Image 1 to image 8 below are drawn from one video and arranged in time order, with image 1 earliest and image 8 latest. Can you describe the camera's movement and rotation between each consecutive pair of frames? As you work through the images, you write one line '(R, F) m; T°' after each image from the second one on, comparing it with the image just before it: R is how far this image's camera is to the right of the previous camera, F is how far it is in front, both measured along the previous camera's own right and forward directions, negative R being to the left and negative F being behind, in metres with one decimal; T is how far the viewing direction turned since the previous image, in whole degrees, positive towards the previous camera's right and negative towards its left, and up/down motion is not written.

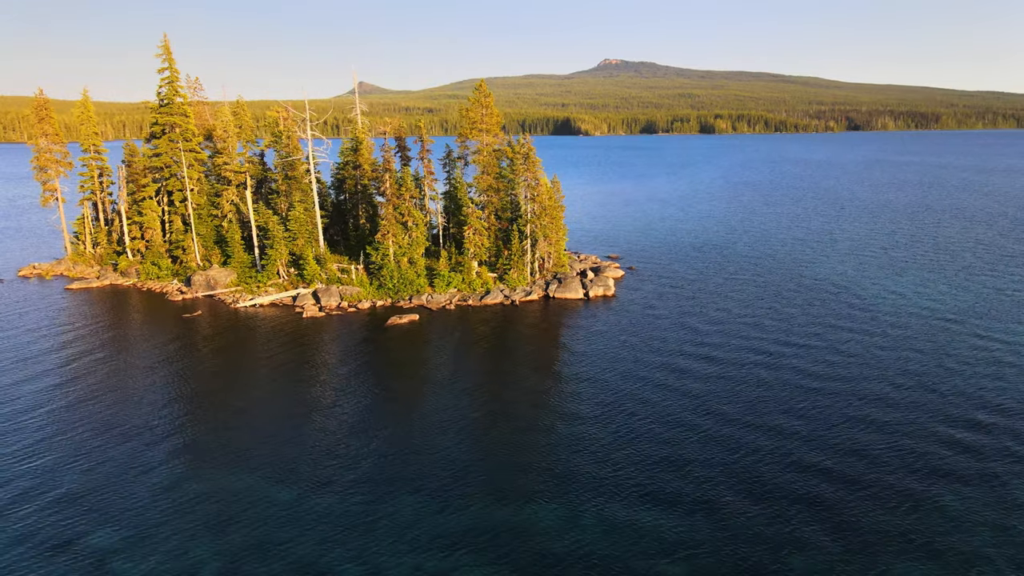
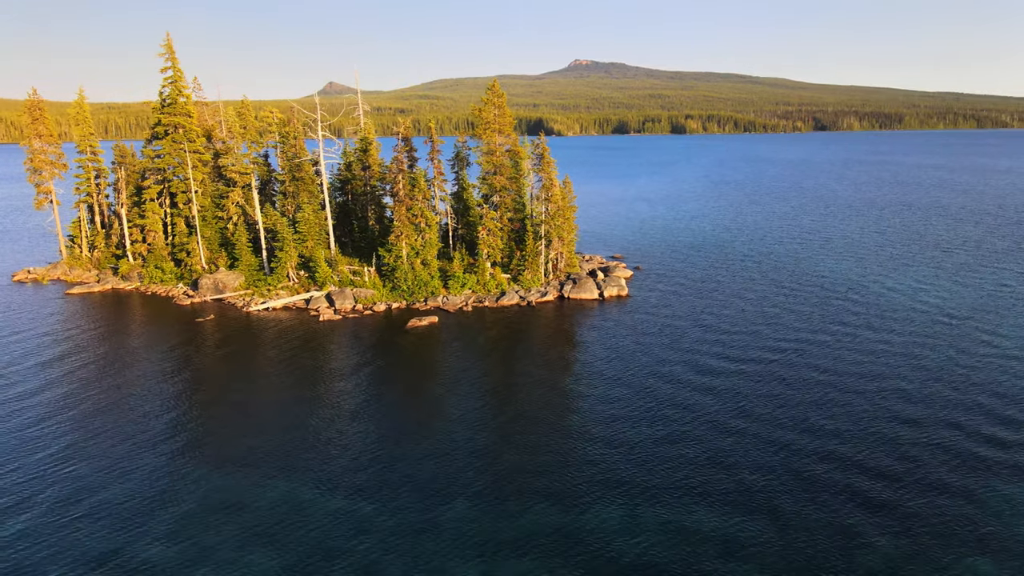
(-2.8, +0.2) m; +2°
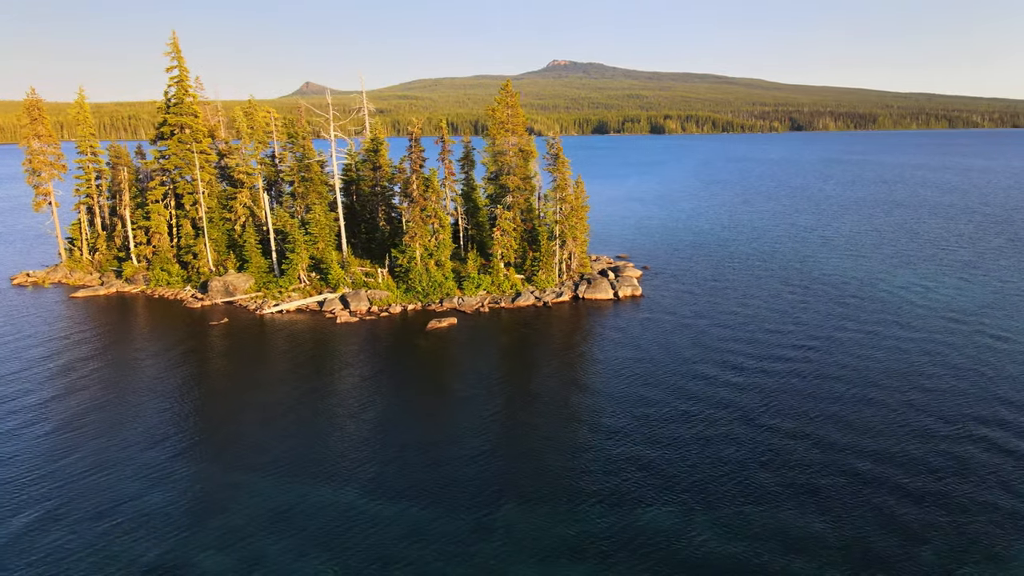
(-2.4, +0.2) m; +1°
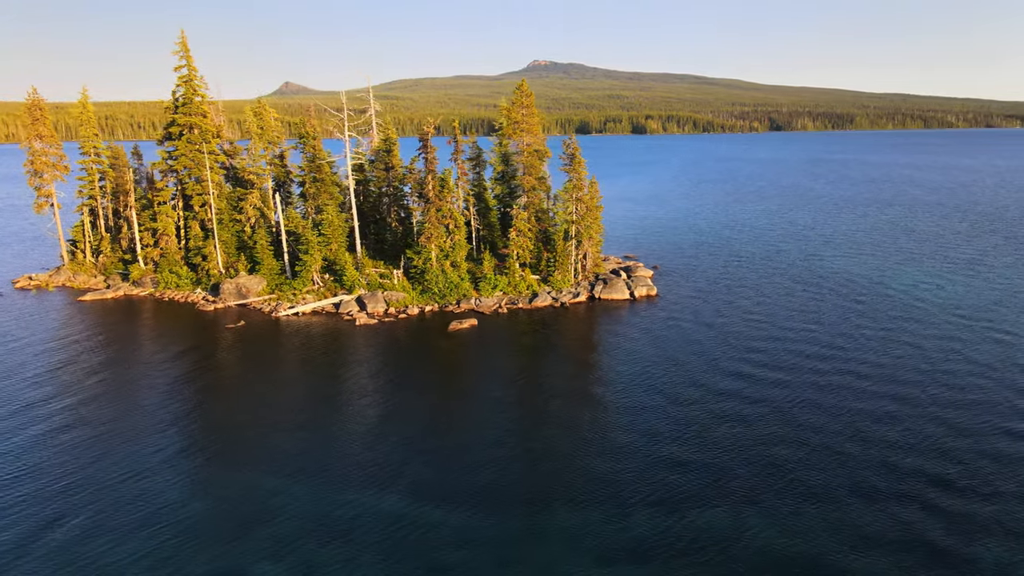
(-2.4, +0.2) m; +1°
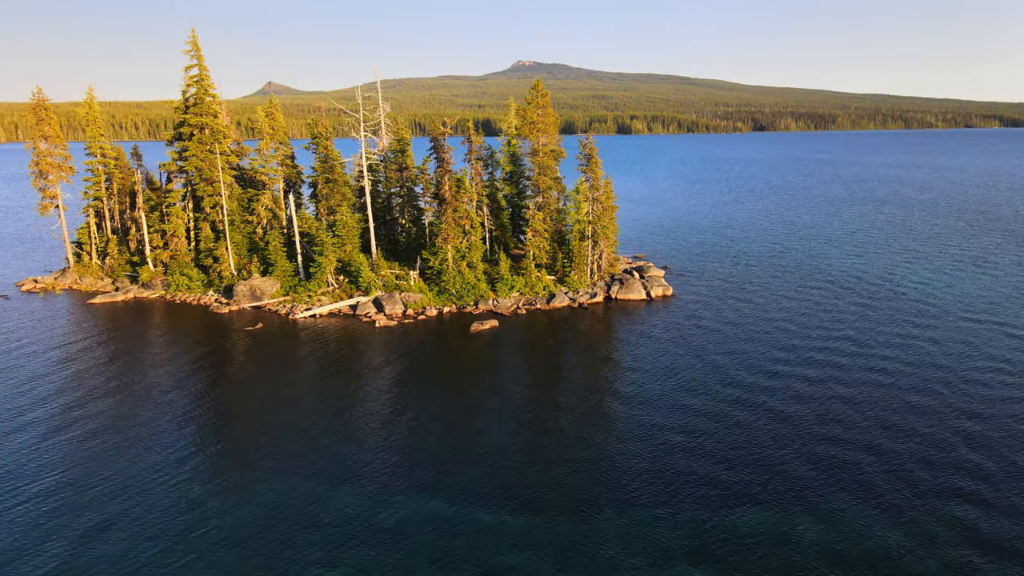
(-2.2, +0.2) m; +1°
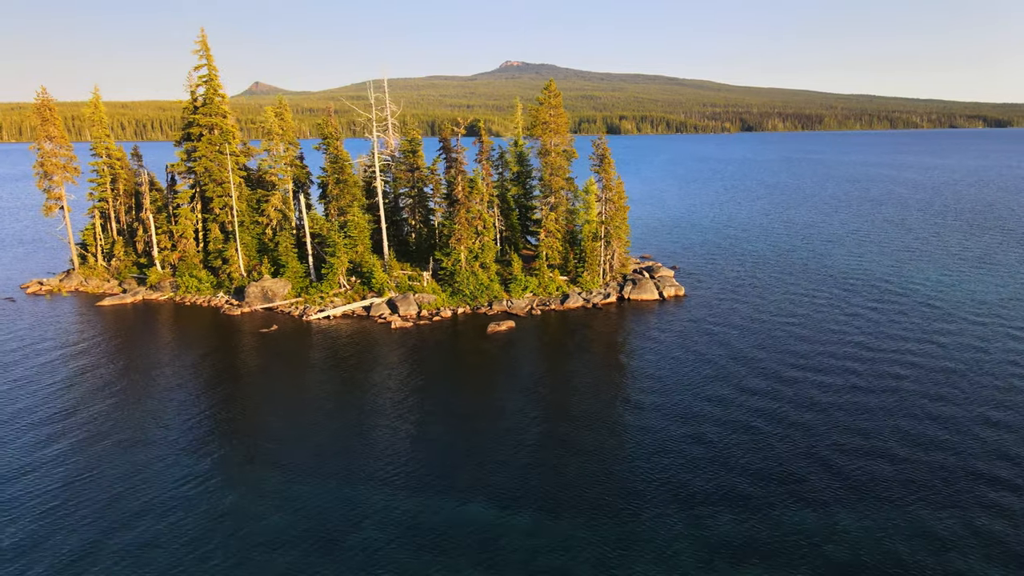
(-1.7, +0.1) m; +1°
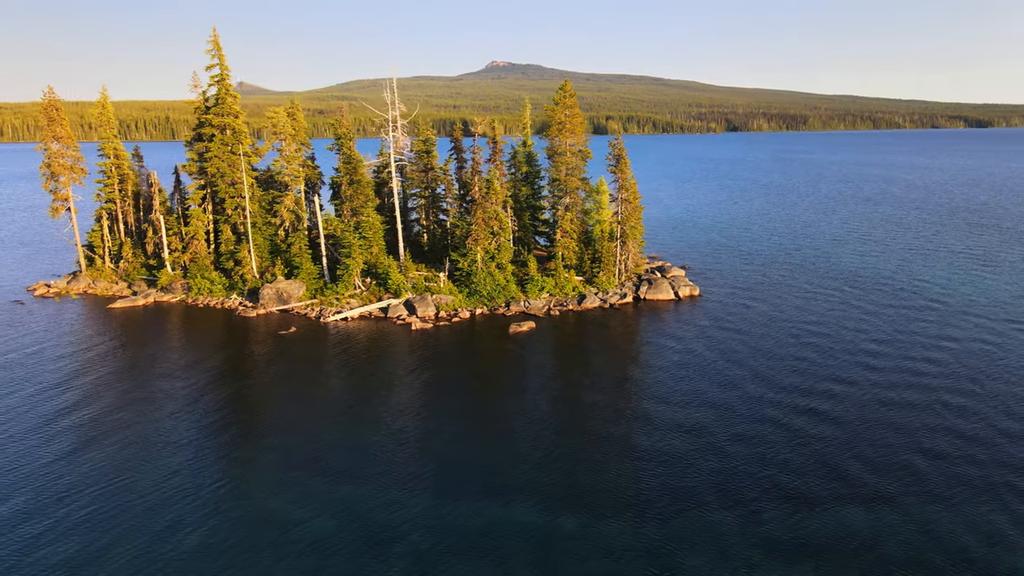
(-2.0, +0.2) m; +1°
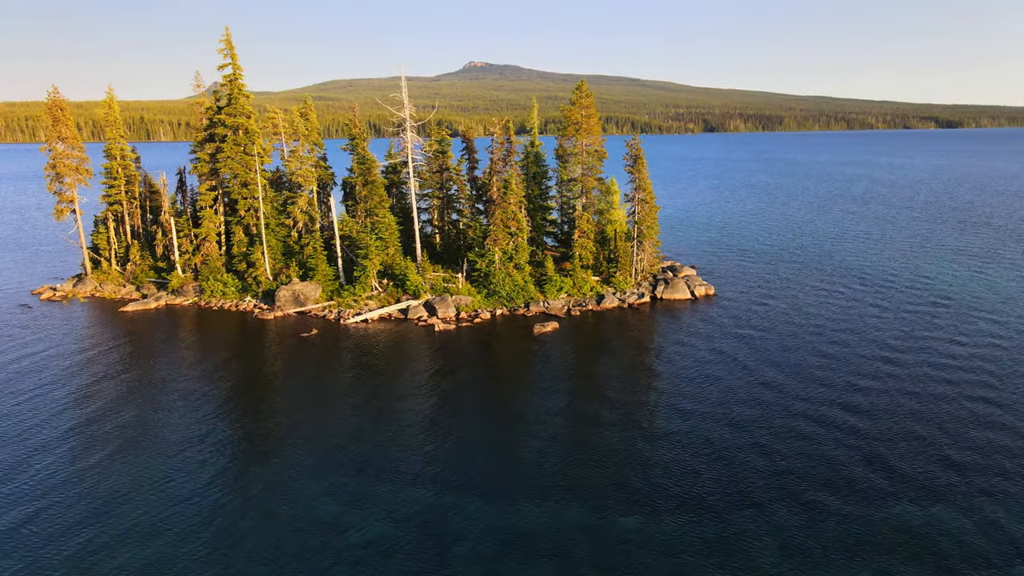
(-2.6, +0.1) m; +1°
